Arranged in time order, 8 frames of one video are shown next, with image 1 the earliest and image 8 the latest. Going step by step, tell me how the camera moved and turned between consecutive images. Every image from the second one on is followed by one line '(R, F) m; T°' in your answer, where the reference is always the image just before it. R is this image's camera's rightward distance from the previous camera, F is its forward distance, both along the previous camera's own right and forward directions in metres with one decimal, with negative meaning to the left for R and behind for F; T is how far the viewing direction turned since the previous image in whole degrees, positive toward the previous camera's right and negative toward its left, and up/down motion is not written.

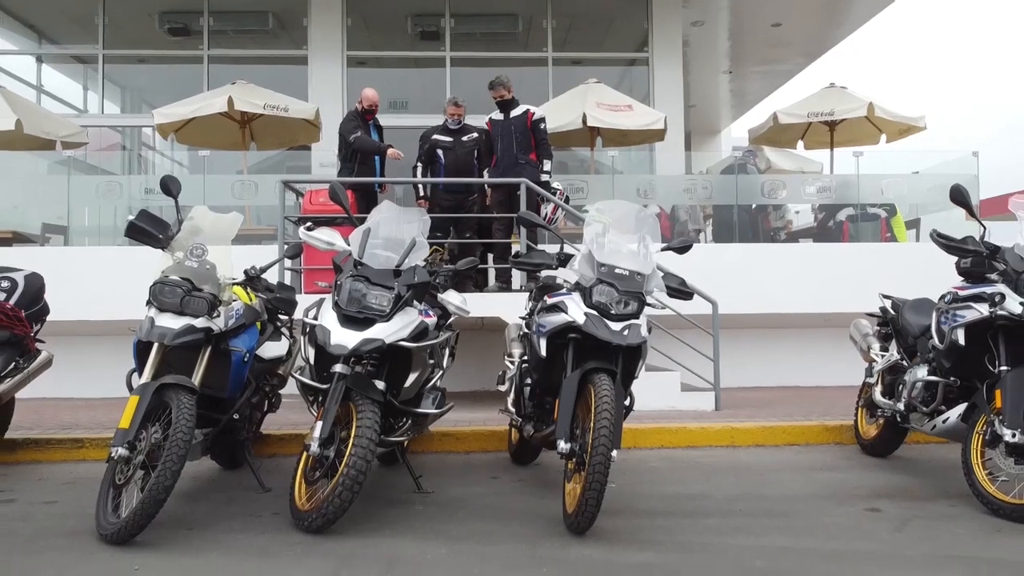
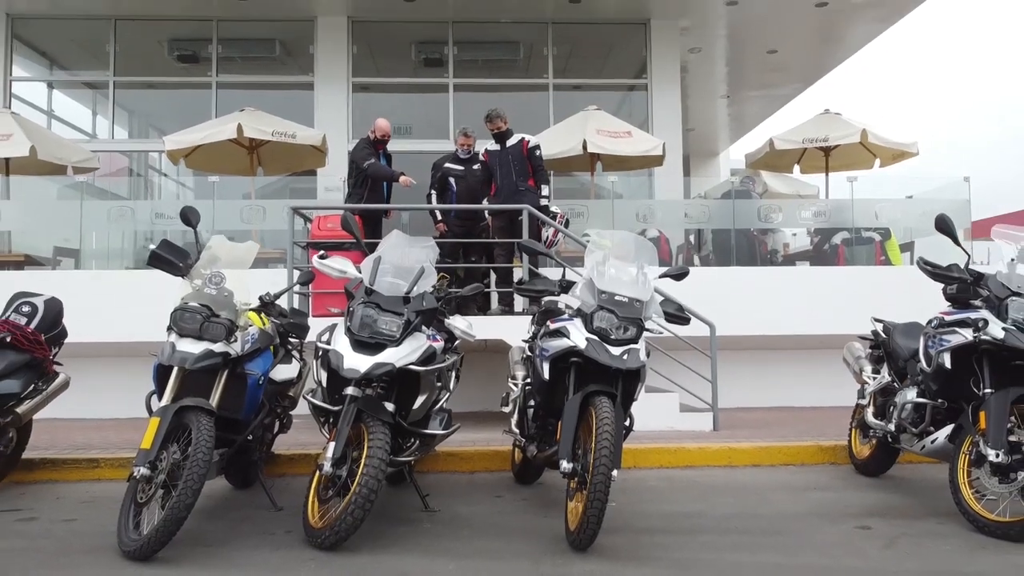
(0.0, -0.2) m; 0°
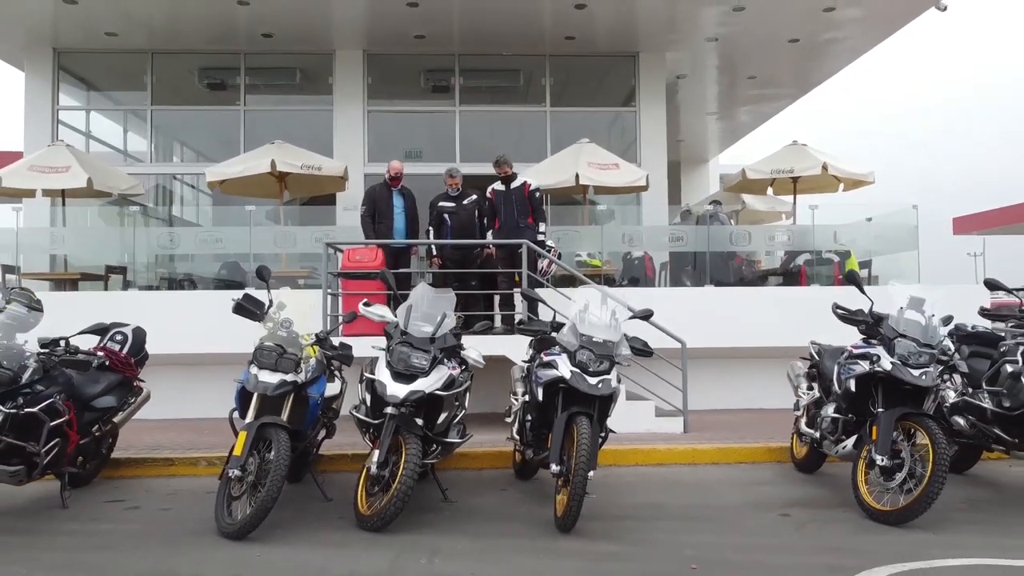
(0.0, -1.0) m; 0°
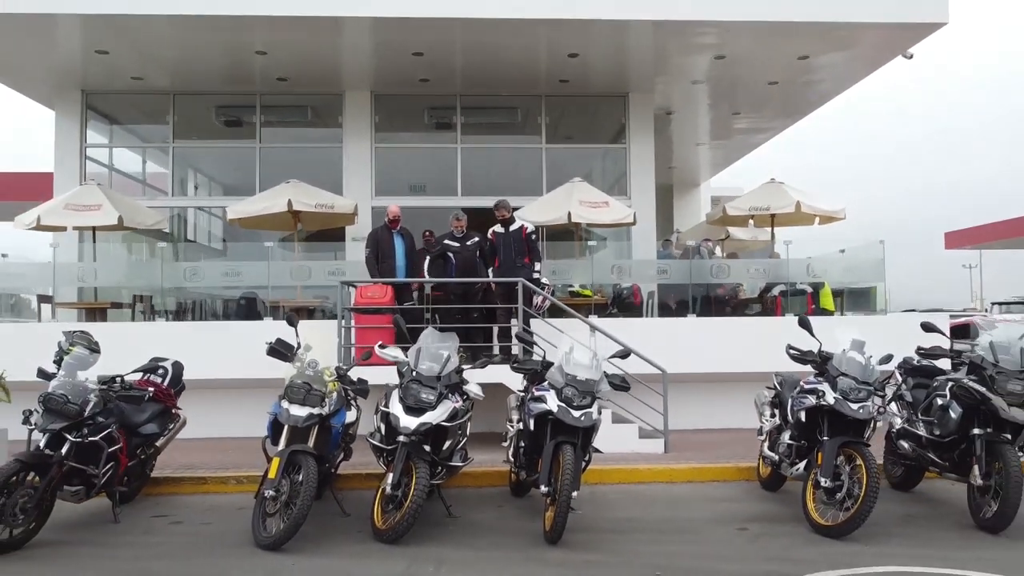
(0.0, -0.7) m; 0°
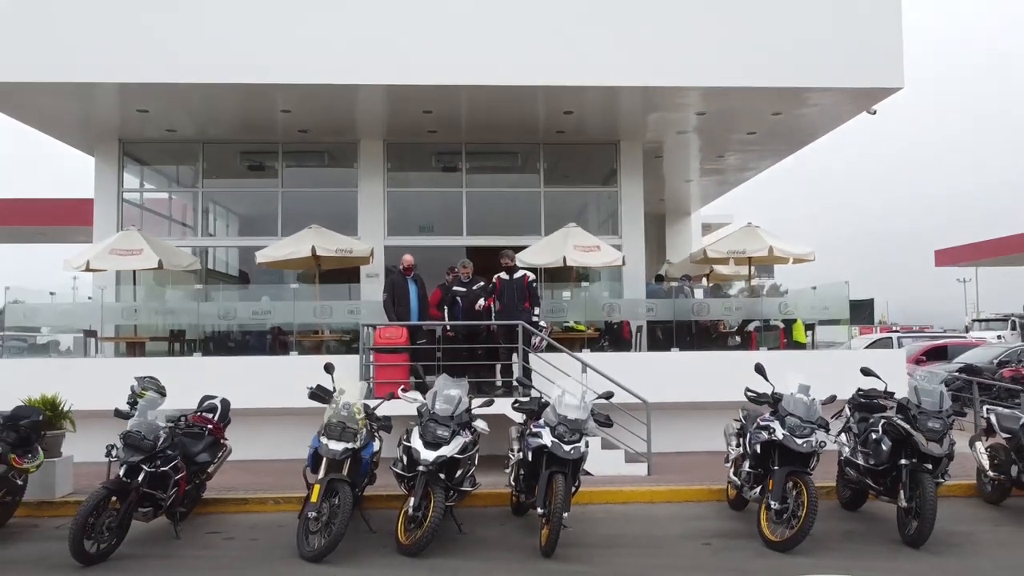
(0.0, -1.1) m; 0°
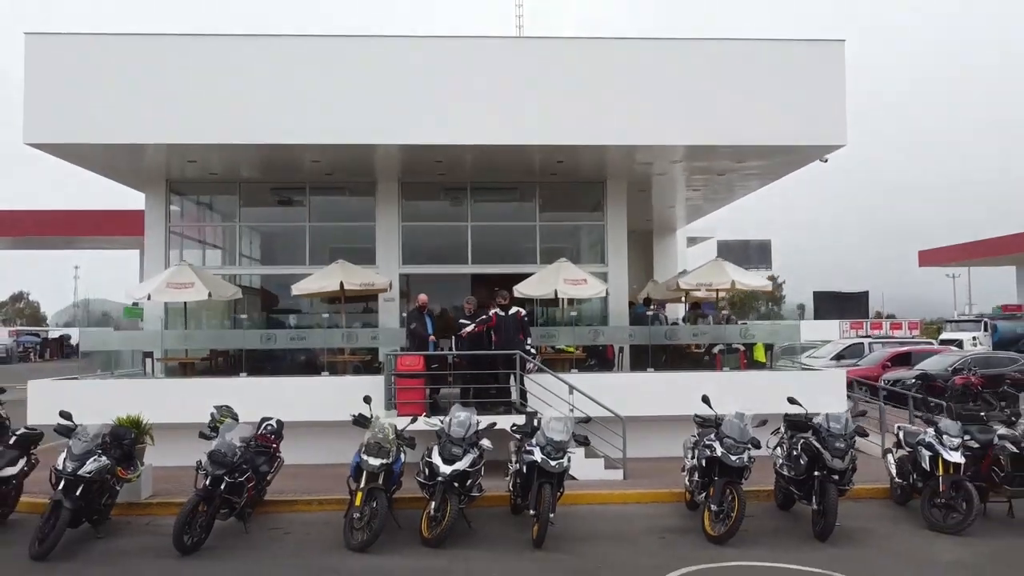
(0.0, -1.8) m; 0°
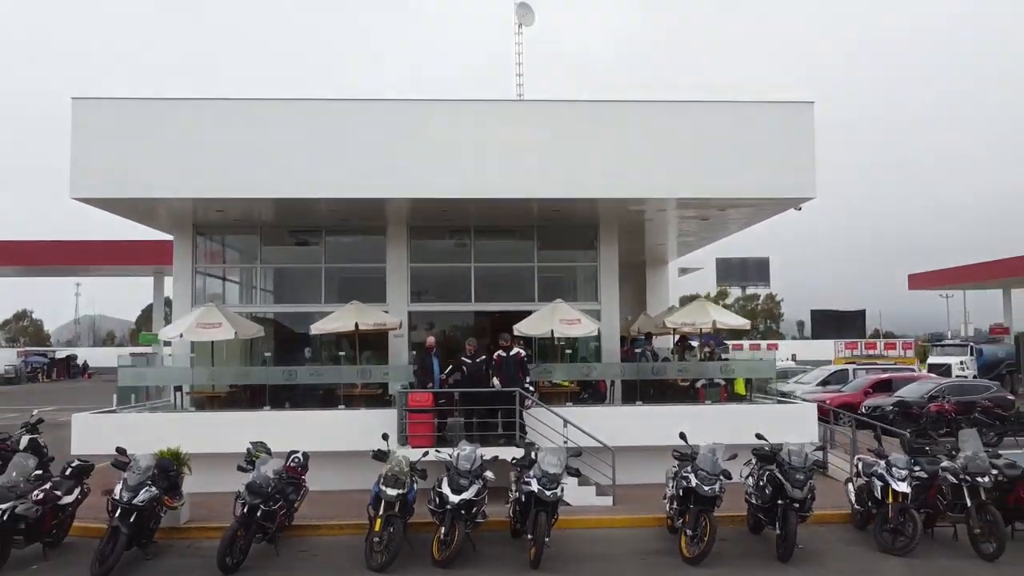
(0.0, -1.2) m; 0°
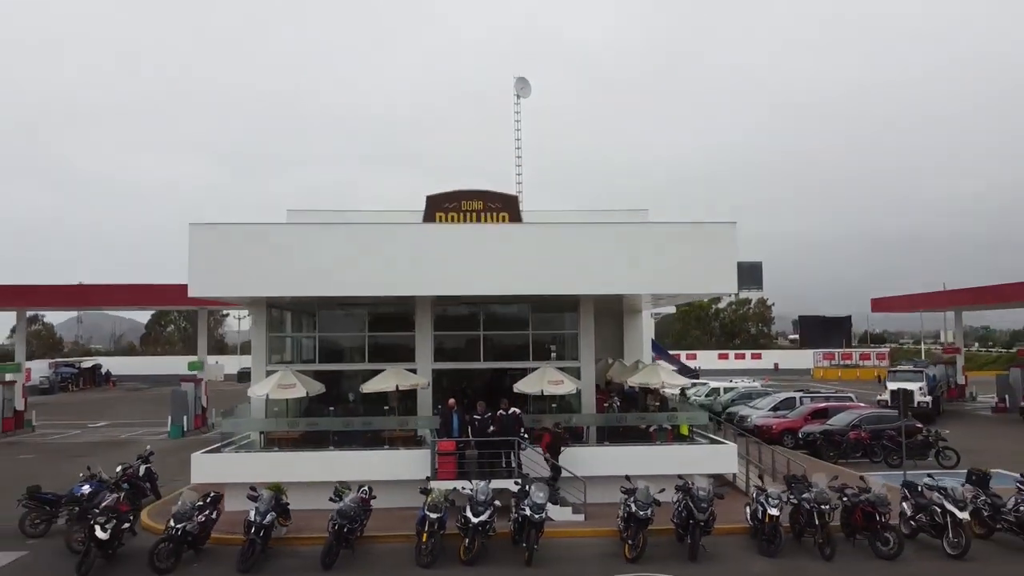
(0.0, -4.7) m; 0°
